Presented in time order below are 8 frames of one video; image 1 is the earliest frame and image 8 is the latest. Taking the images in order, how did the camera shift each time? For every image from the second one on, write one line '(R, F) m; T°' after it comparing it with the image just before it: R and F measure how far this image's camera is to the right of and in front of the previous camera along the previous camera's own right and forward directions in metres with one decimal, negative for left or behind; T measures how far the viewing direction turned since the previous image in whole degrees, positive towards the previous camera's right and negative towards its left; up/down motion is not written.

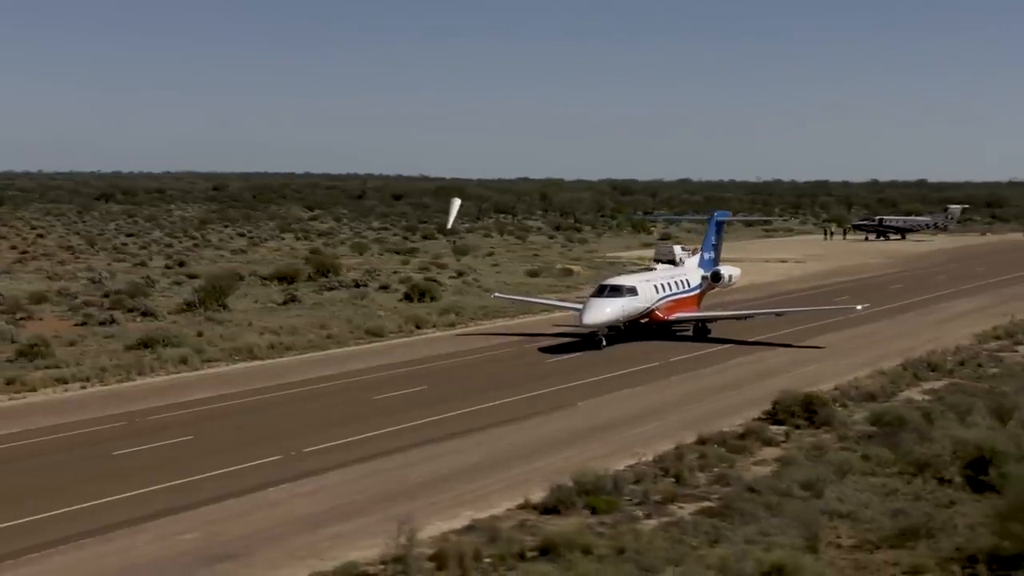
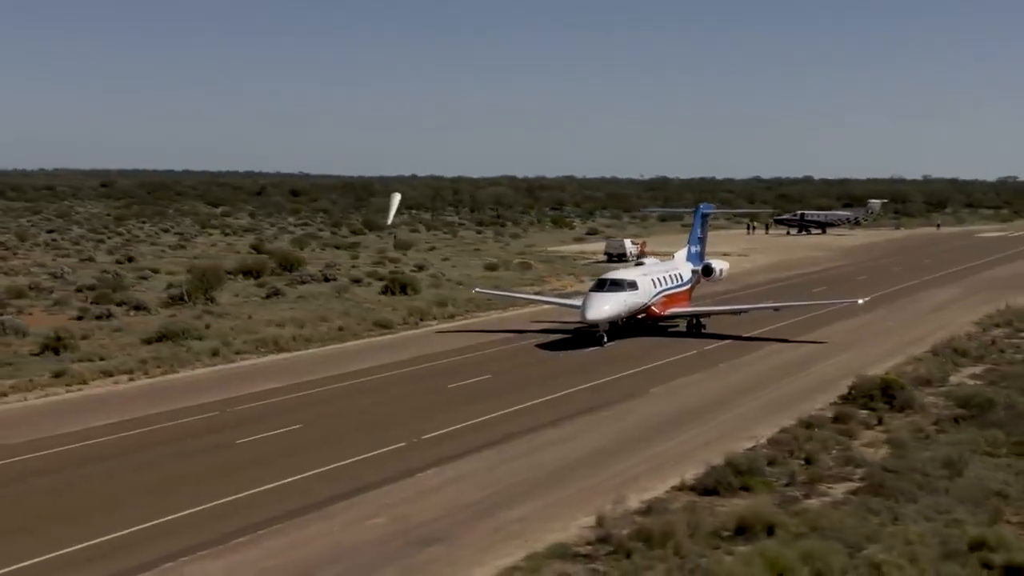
(-3.0, -0.1) m; +4°
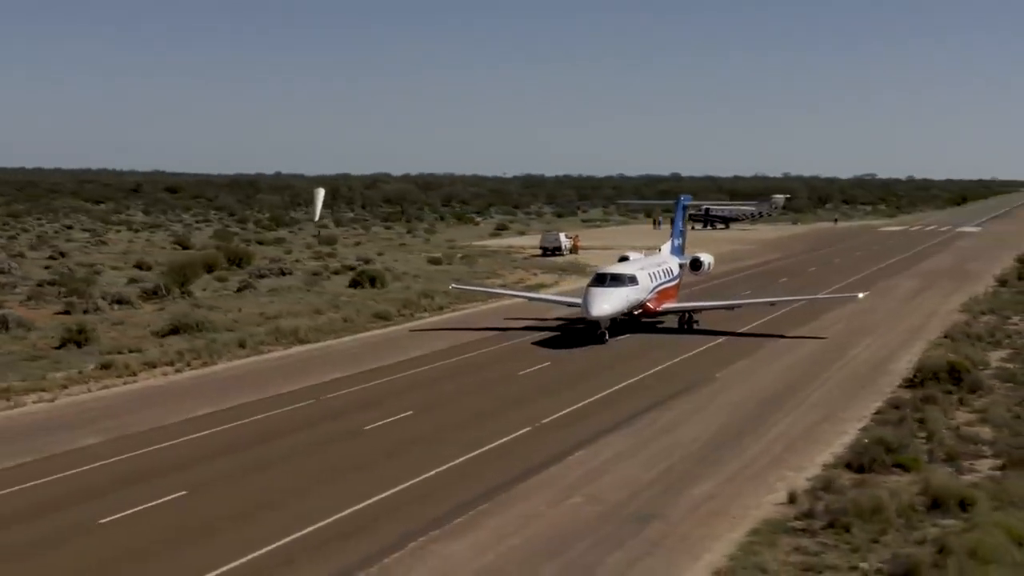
(-3.3, 0.0) m; +5°
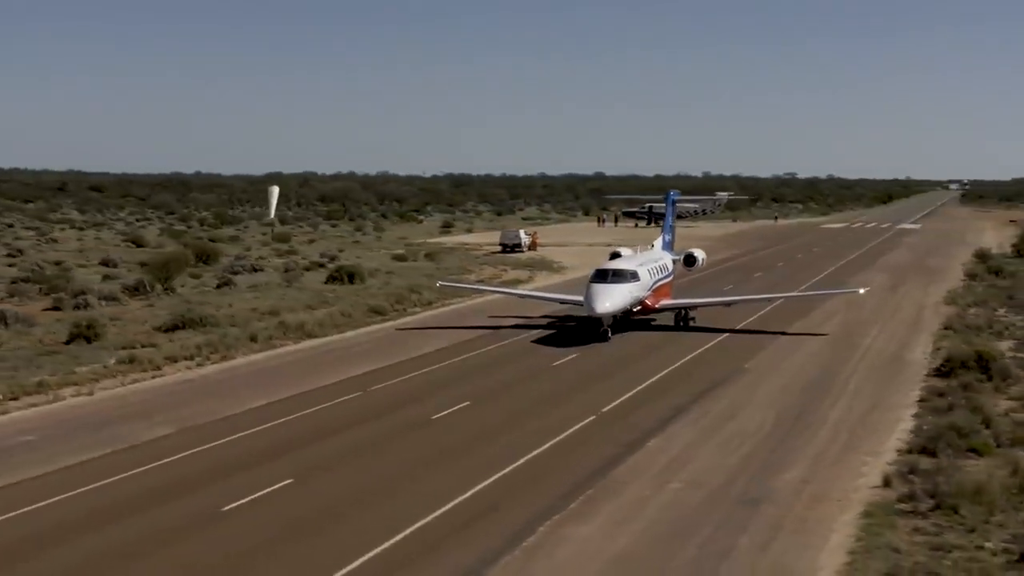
(-1.8, -0.1) m; +3°
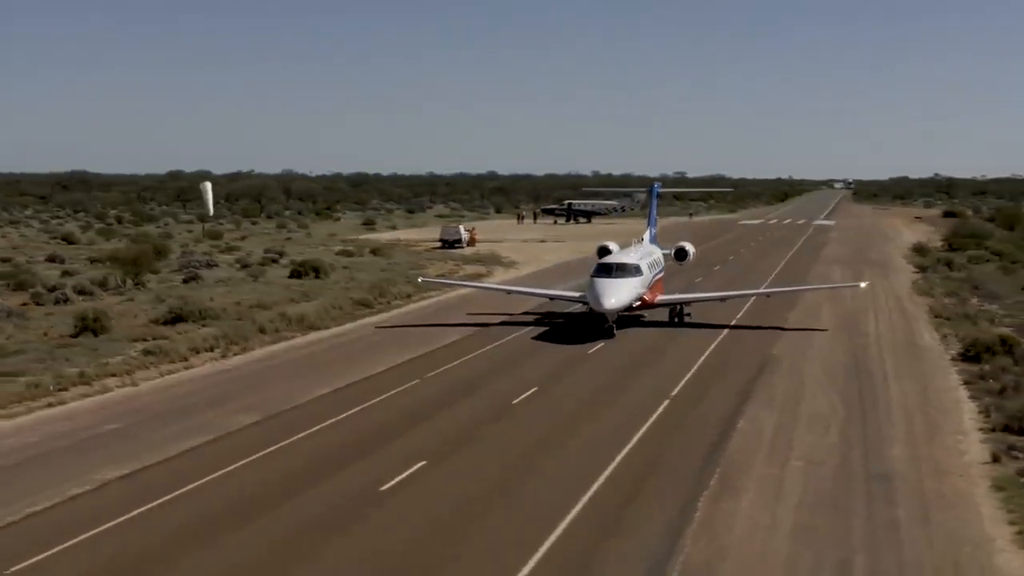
(-2.4, -0.1) m; +4°
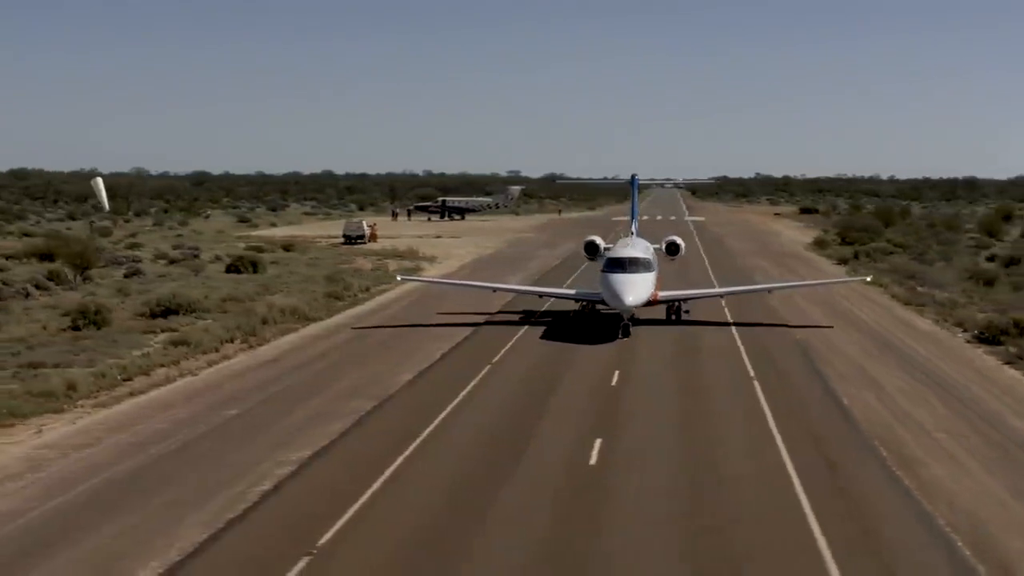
(-3.4, -0.2) m; +6°
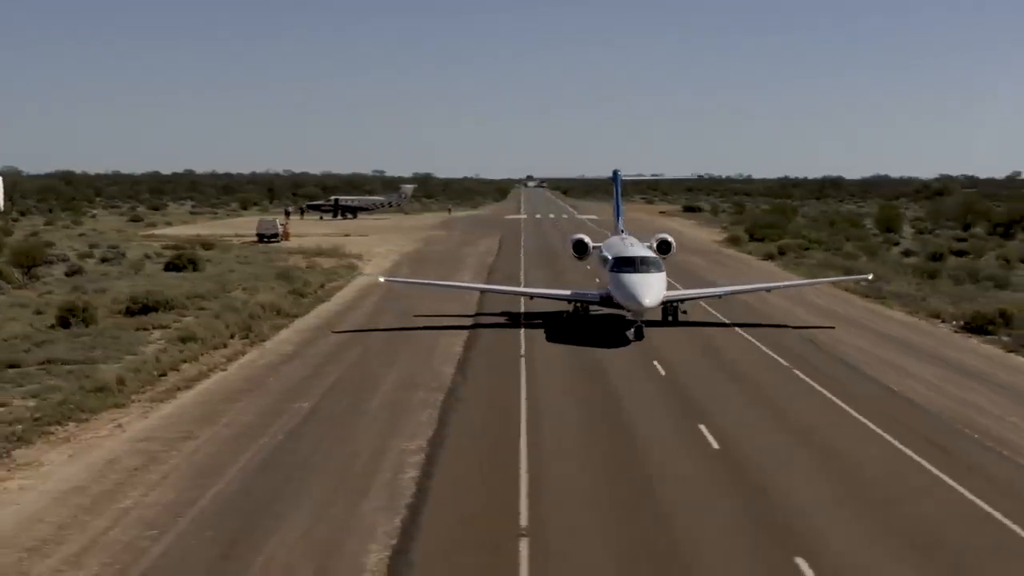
(-2.5, -0.3) m; +5°
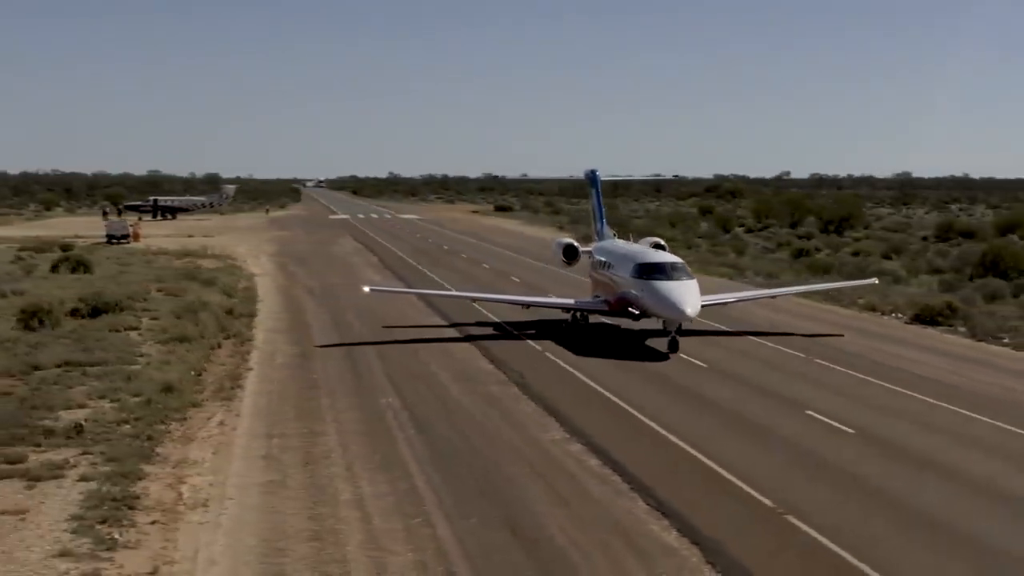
(-3.7, -0.5) m; +8°
